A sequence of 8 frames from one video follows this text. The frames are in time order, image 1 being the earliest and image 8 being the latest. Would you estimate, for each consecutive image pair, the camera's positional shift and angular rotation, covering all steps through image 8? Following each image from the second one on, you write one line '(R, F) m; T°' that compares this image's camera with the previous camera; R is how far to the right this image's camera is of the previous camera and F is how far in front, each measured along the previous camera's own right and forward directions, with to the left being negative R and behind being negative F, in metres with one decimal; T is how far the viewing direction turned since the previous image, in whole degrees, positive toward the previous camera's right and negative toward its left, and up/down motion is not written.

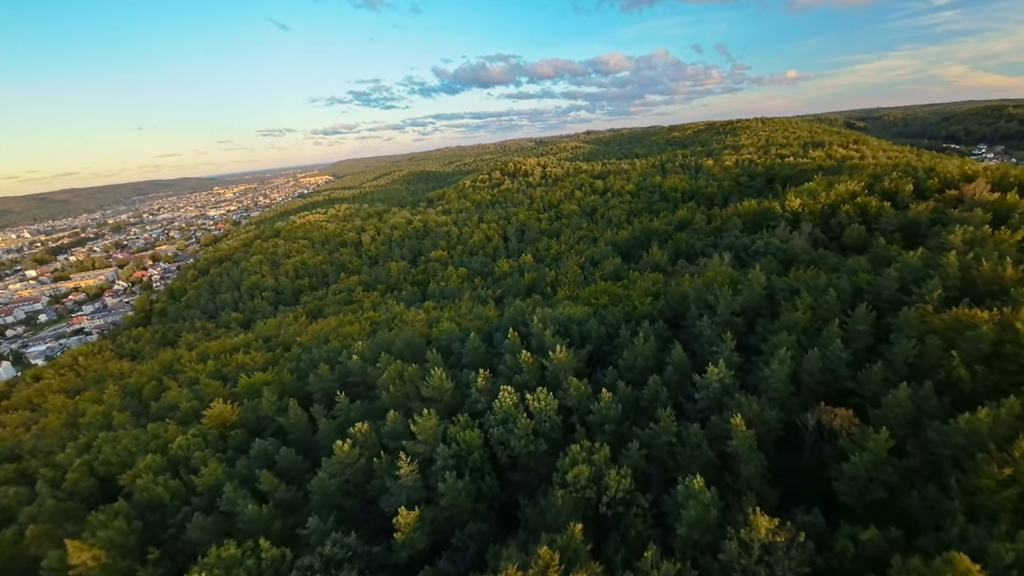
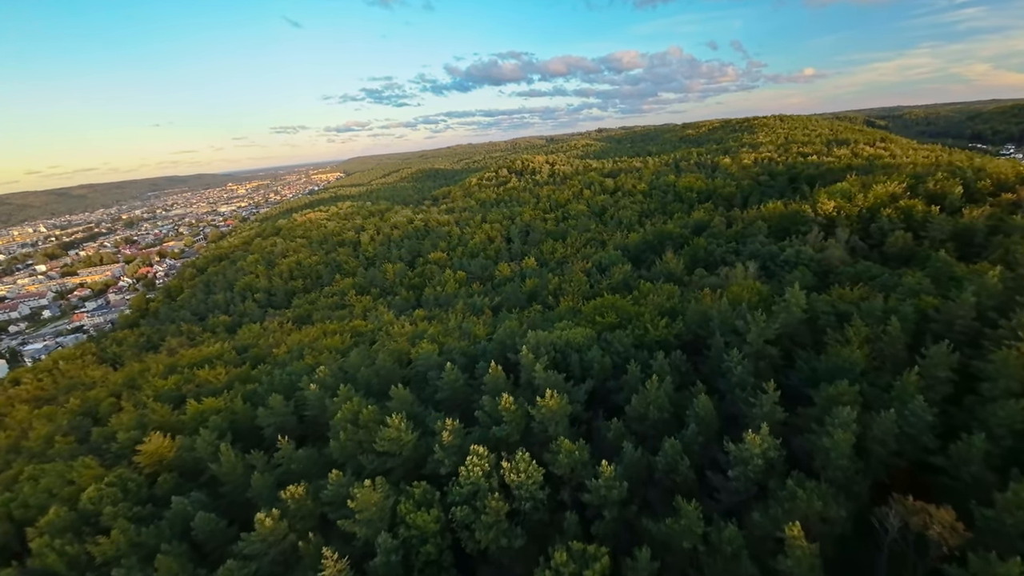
(+0.8, +2.9) m; -1°
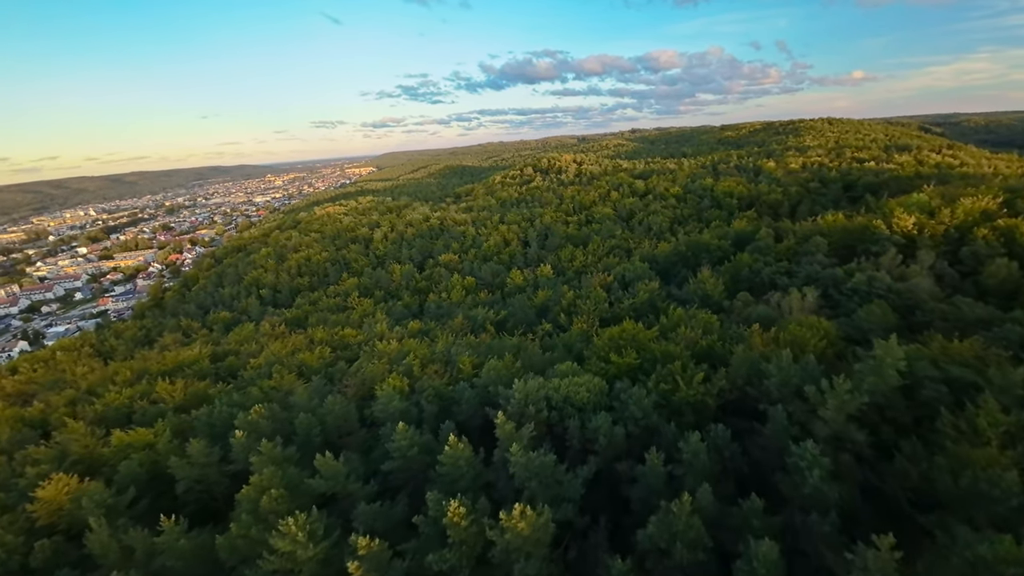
(+1.1, +3.7) m; -3°
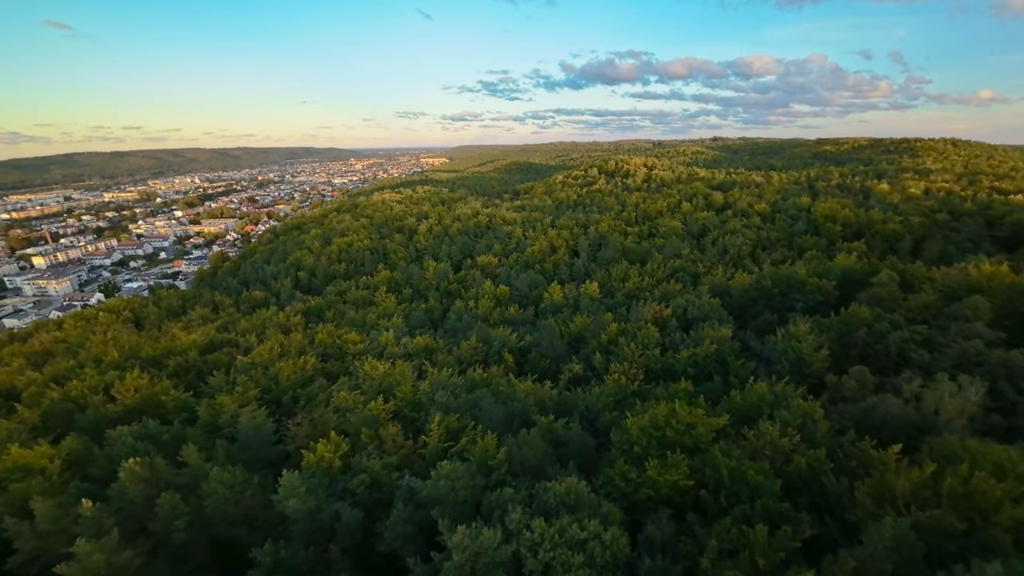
(+1.3, +4.7) m; -8°
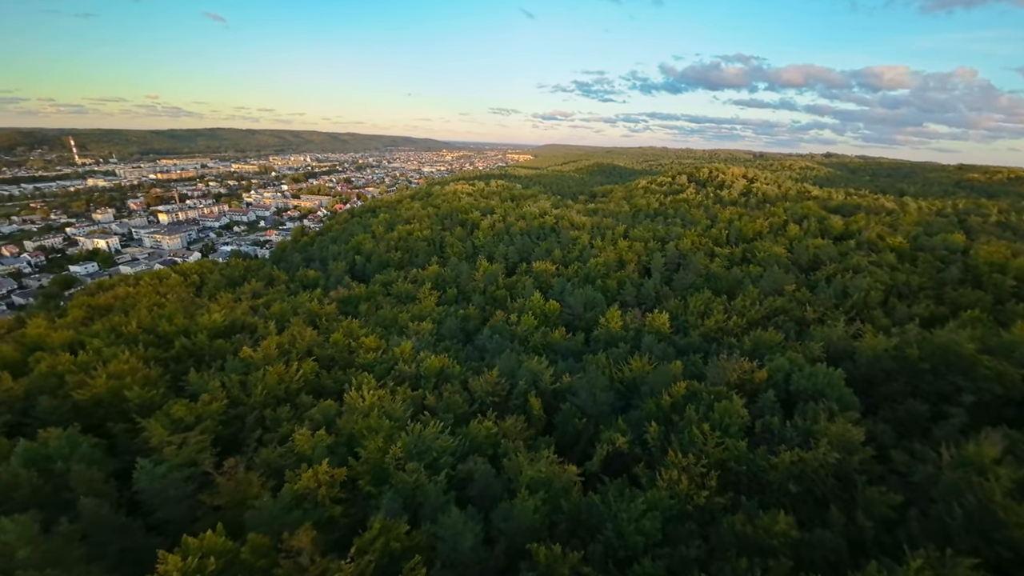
(+1.0, +4.4) m; -10°
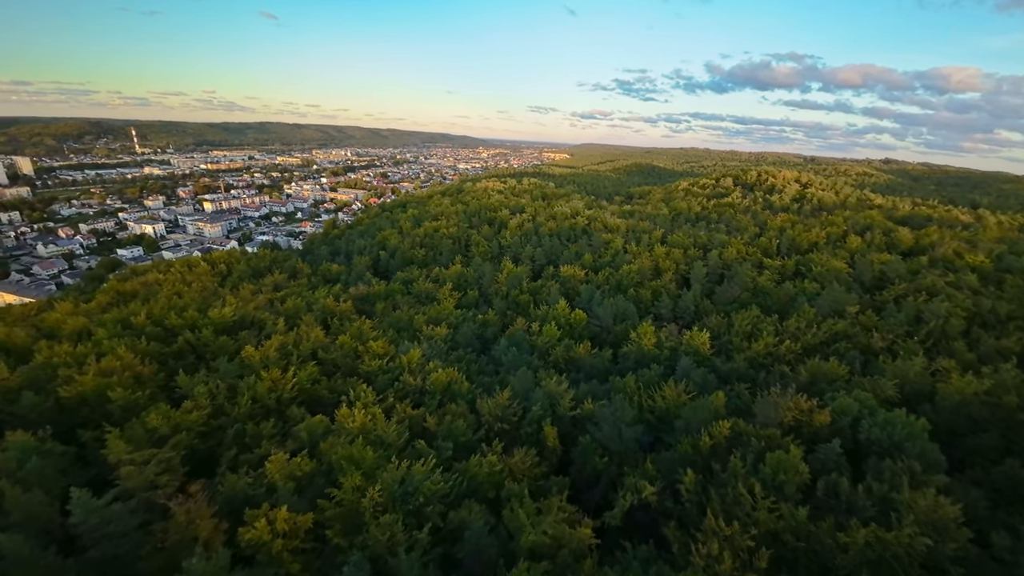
(+0.4, +1.9) m; -4°
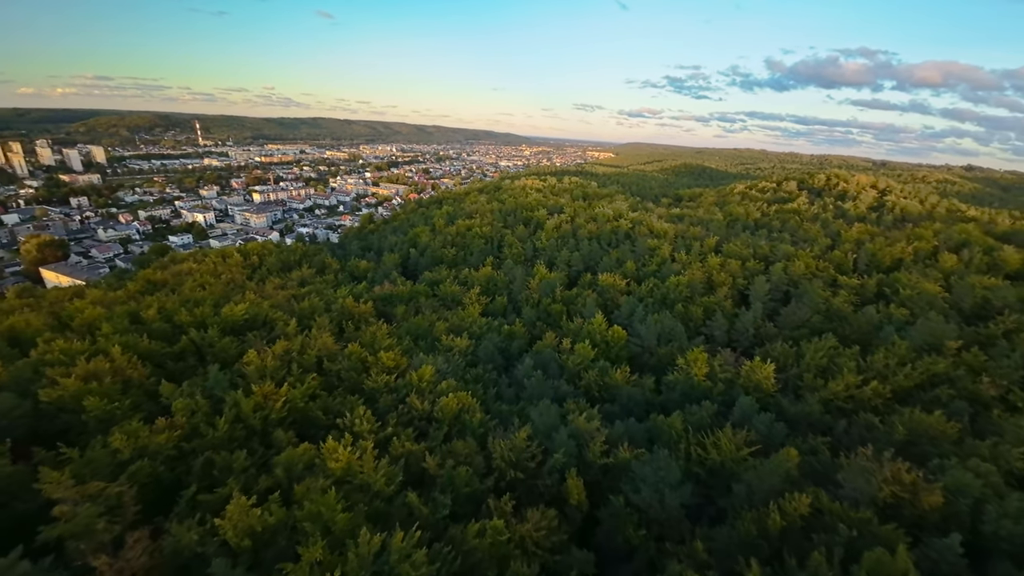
(+0.3, +2.4) m; -5°
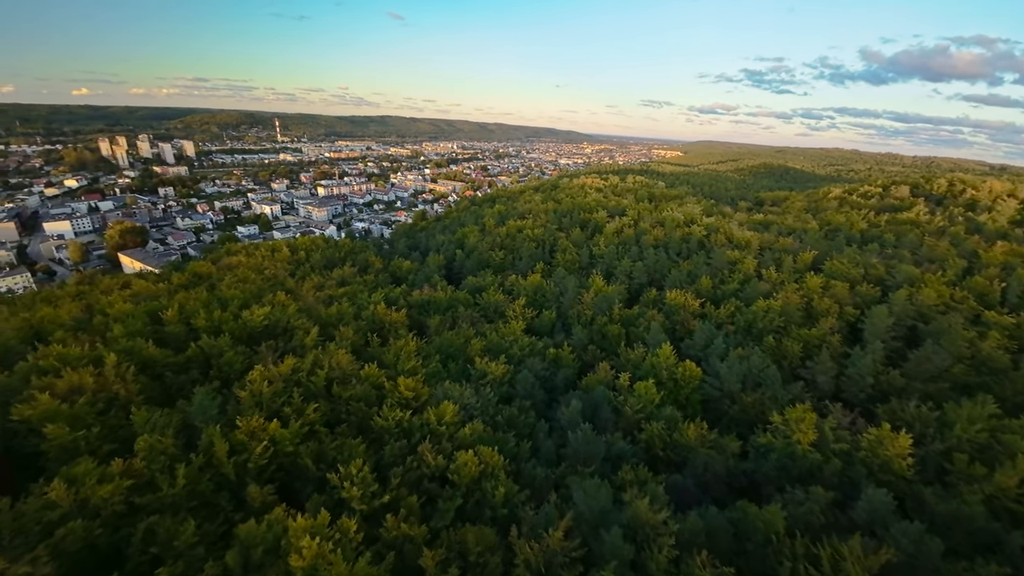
(+0.2, +3.3) m; -7°
